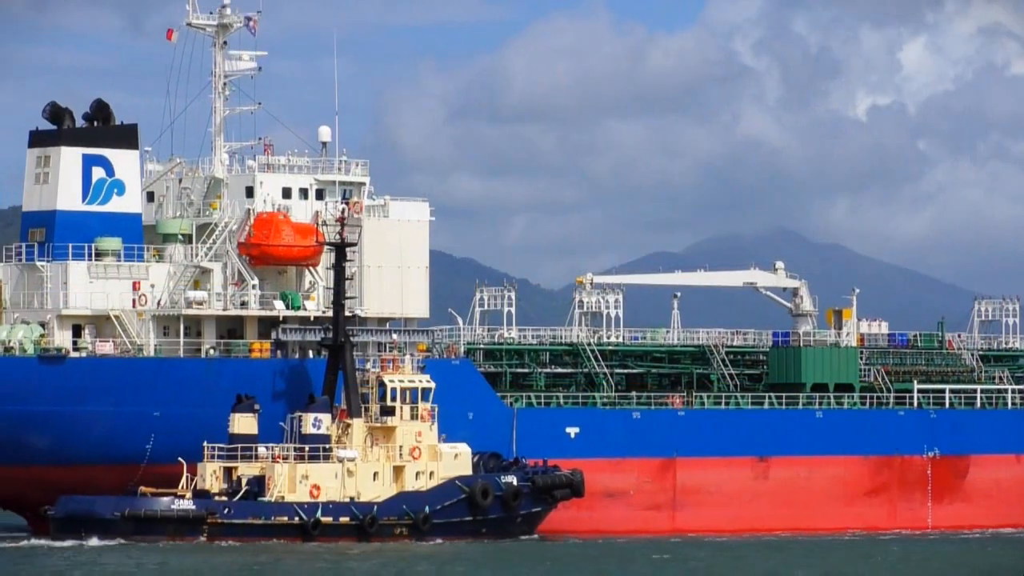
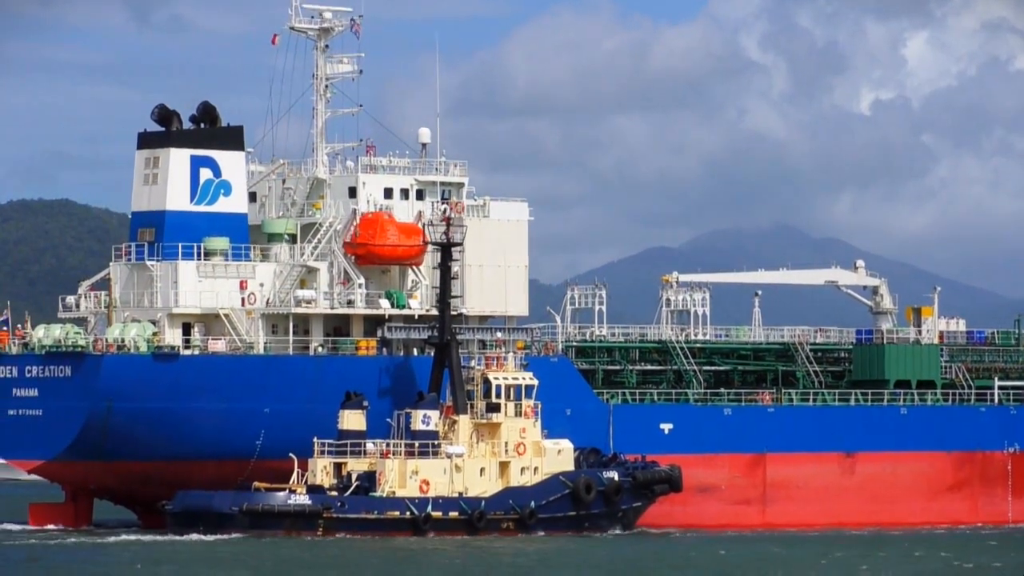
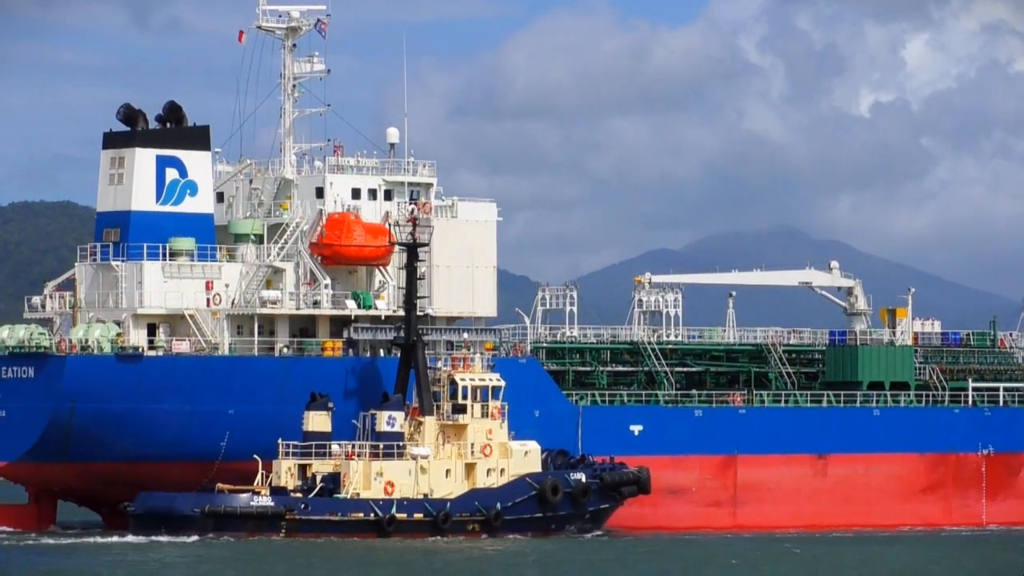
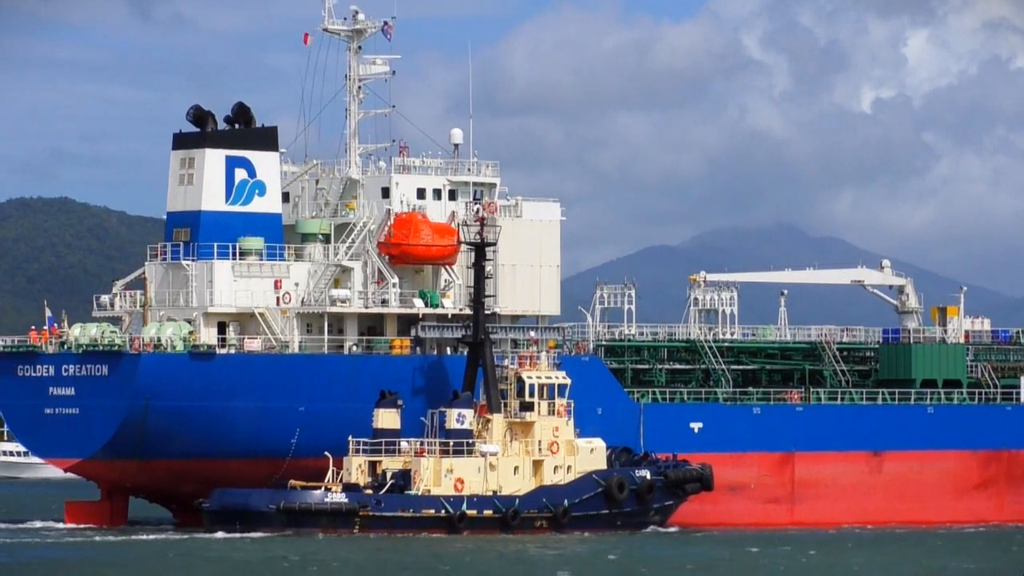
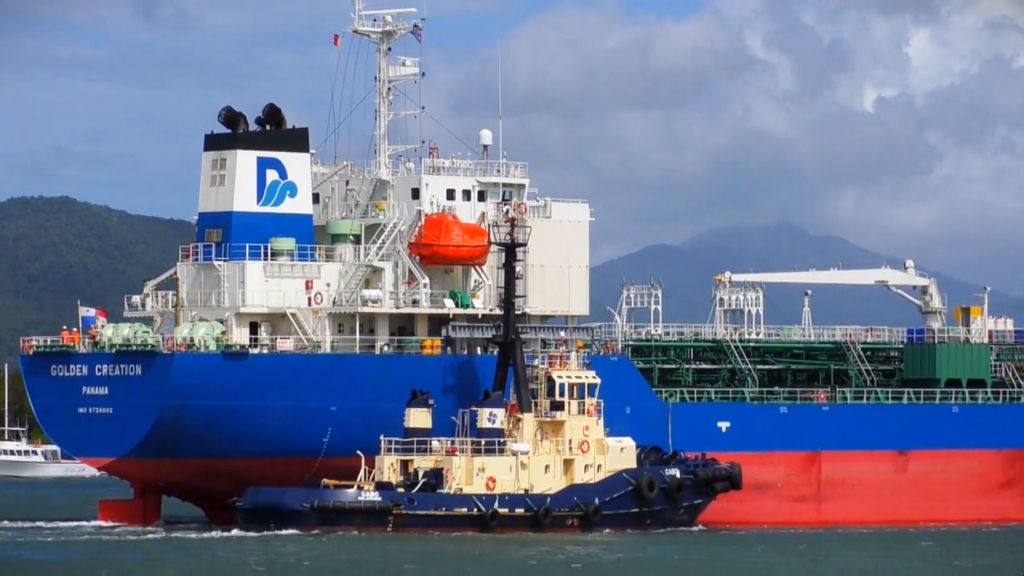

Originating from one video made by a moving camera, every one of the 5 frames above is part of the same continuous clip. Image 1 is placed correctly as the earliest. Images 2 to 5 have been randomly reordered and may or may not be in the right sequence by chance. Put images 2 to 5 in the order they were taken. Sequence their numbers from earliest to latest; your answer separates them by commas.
3, 2, 4, 5
